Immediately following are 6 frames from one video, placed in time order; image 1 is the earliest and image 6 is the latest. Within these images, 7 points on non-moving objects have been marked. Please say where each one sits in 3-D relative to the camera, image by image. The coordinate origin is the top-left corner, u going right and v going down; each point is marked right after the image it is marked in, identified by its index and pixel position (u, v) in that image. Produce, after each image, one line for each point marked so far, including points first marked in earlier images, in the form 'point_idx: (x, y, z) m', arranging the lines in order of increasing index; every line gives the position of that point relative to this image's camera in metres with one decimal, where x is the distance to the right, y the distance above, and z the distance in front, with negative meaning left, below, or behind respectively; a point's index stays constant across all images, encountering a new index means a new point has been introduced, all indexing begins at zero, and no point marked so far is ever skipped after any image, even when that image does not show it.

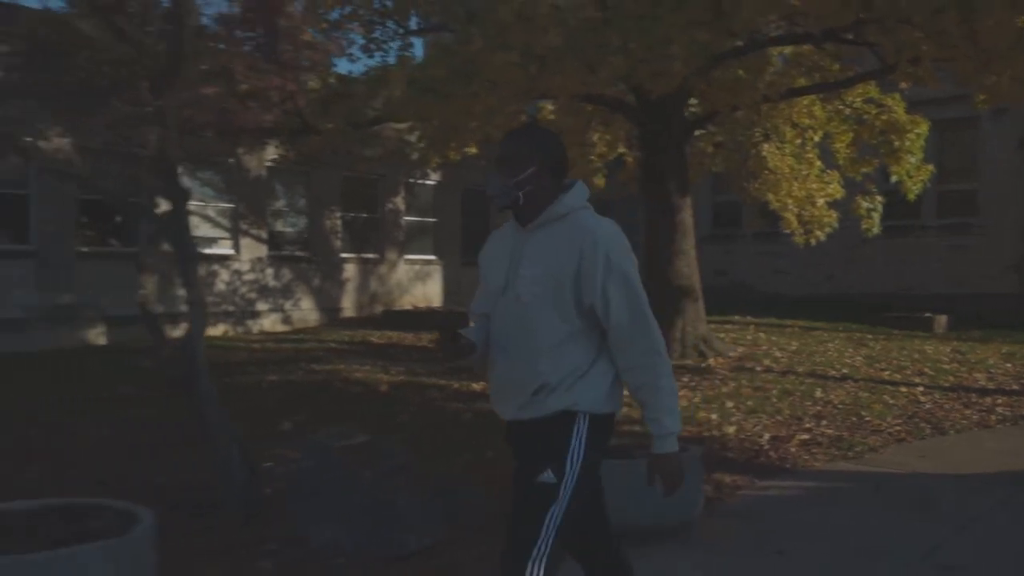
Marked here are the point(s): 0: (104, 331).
0: (-7.1, -0.8, +16.4) m
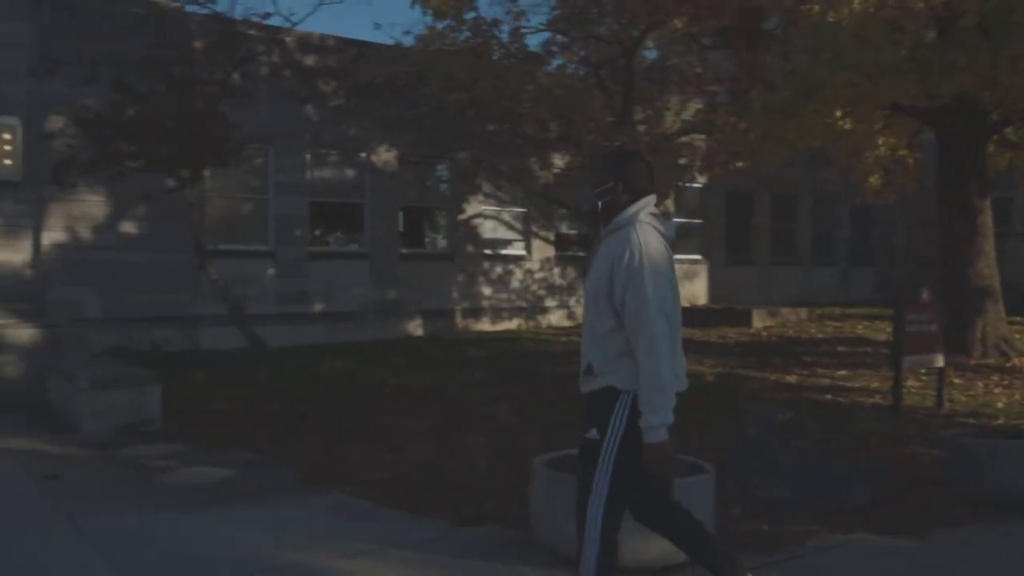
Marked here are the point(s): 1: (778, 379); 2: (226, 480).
0: (-1.8, -0.7, +18.6) m
1: (+3.8, -1.3, +13.4) m
2: (-2.4, -1.6, +7.8) m
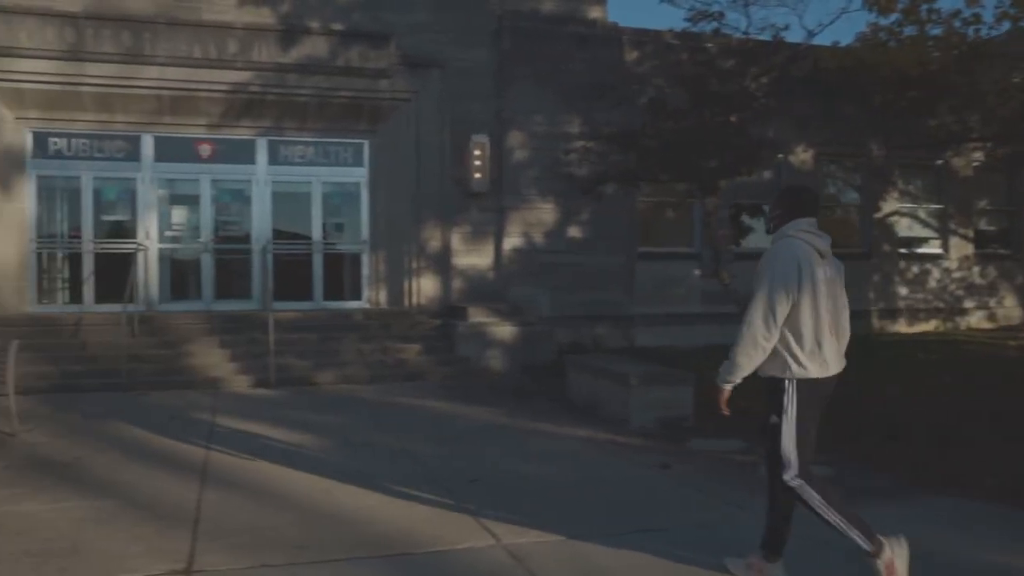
0: (+6.4, -0.7, +18.3) m
1: (+10.2, -1.3, +11.7) m
2: (+2.6, -1.7, +8.2) m
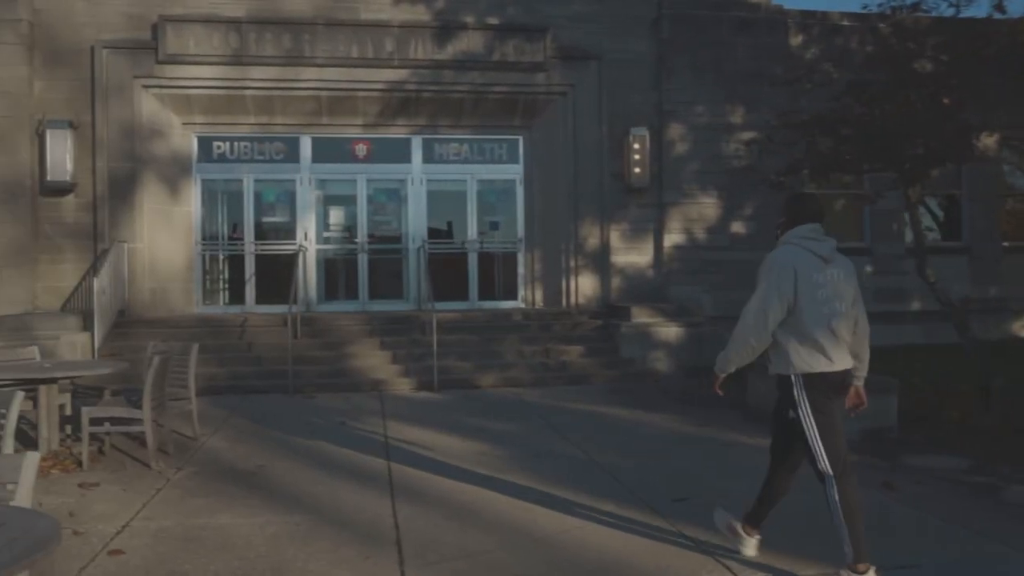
0: (+9.3, -0.6, +16.8) m
1: (+12.2, -1.3, +9.8) m
2: (+4.3, -1.7, +7.2) m
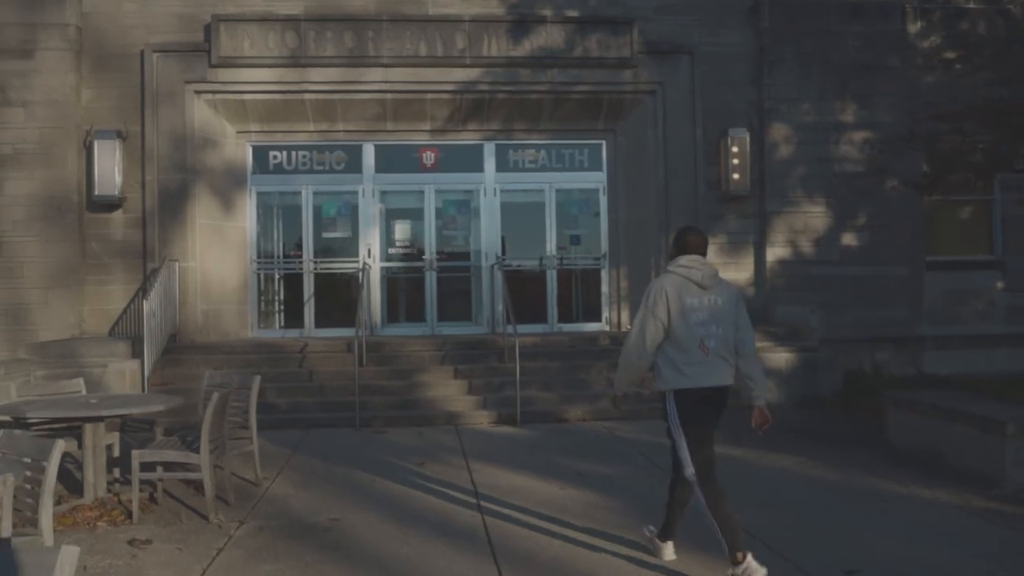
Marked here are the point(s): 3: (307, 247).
0: (+10.6, -0.9, +14.9) m
1: (+13.2, -1.4, +7.7) m
2: (+5.2, -1.8, +5.5) m
3: (-3.3, +0.7, +15.0) m
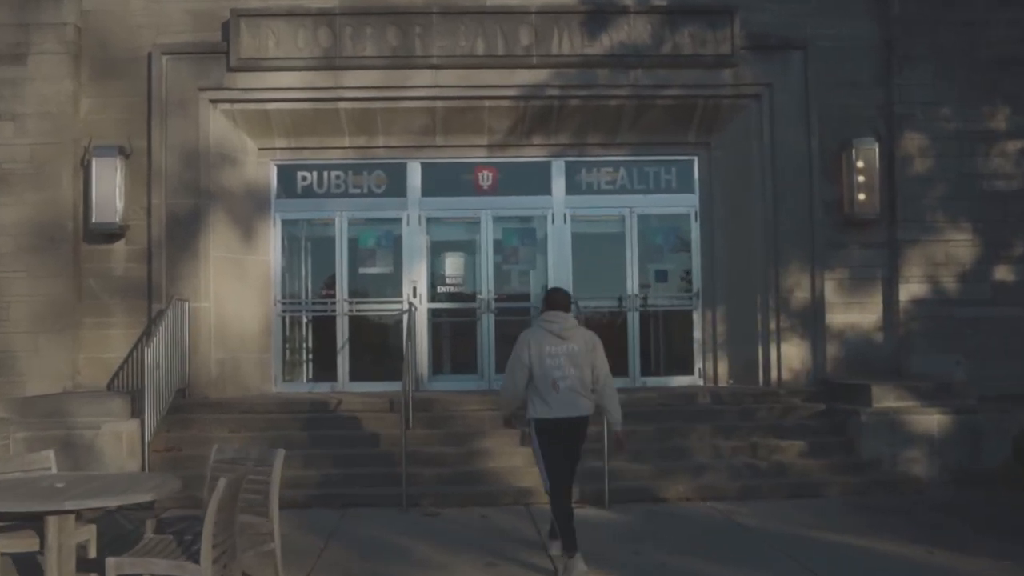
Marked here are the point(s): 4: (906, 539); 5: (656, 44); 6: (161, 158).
0: (+11.6, -1.4, +12.1) m
1: (+14.0, -1.6, +4.8) m
2: (+5.9, -2.0, +2.9) m
3: (-2.3, +0.1, +12.7) m
4: (+3.5, -2.2, +8.2) m
5: (+1.8, +3.0, +11.4) m
6: (-4.4, +1.6, +11.6) m
